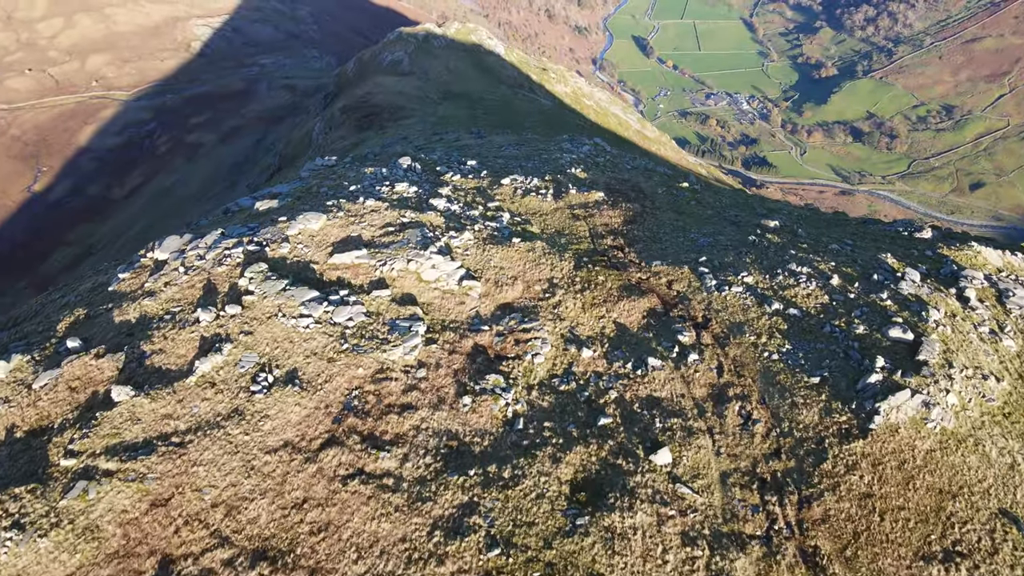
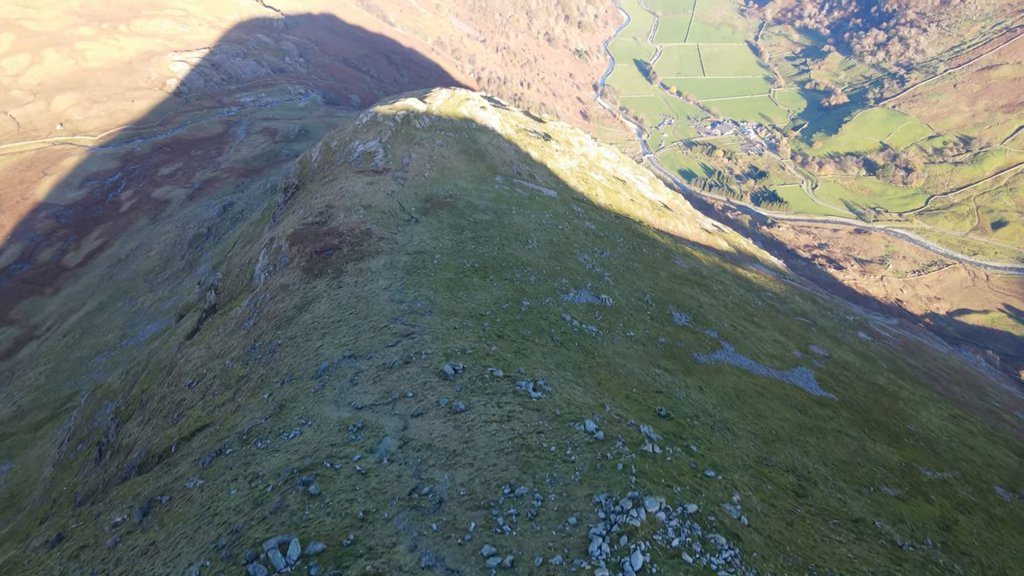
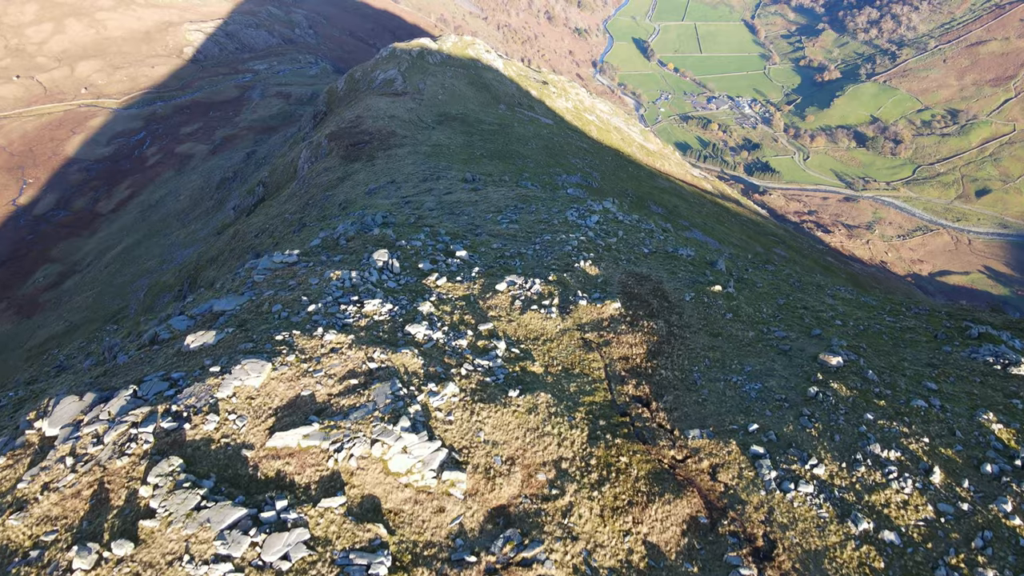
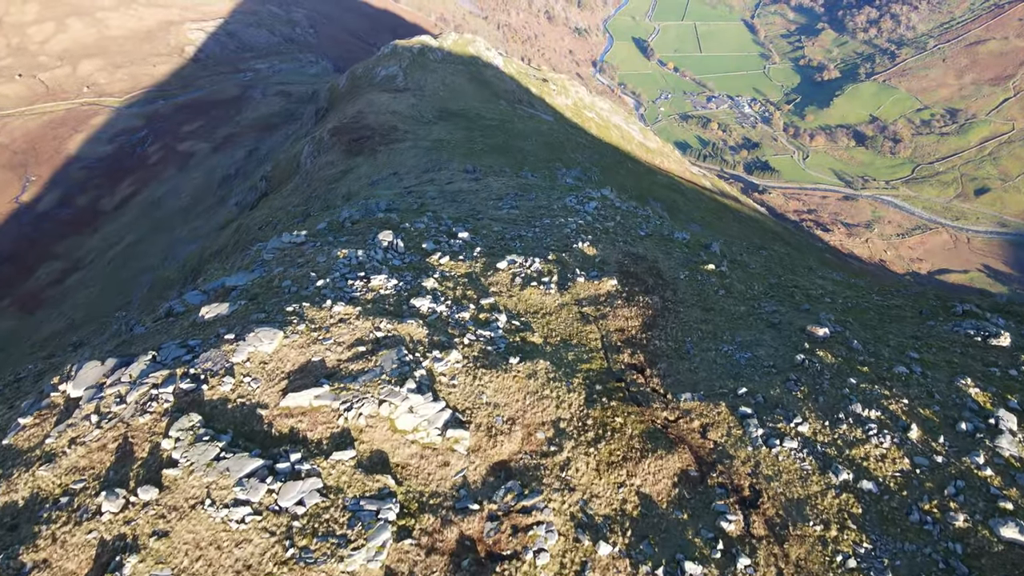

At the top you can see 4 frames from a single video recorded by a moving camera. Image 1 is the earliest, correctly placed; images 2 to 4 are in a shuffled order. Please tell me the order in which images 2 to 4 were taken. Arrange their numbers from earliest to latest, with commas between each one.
4, 3, 2
